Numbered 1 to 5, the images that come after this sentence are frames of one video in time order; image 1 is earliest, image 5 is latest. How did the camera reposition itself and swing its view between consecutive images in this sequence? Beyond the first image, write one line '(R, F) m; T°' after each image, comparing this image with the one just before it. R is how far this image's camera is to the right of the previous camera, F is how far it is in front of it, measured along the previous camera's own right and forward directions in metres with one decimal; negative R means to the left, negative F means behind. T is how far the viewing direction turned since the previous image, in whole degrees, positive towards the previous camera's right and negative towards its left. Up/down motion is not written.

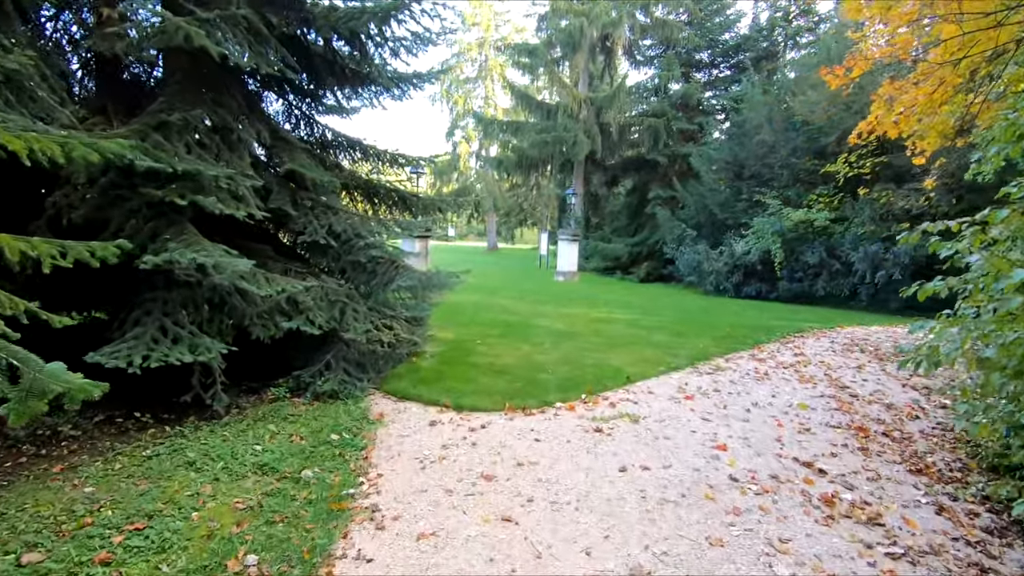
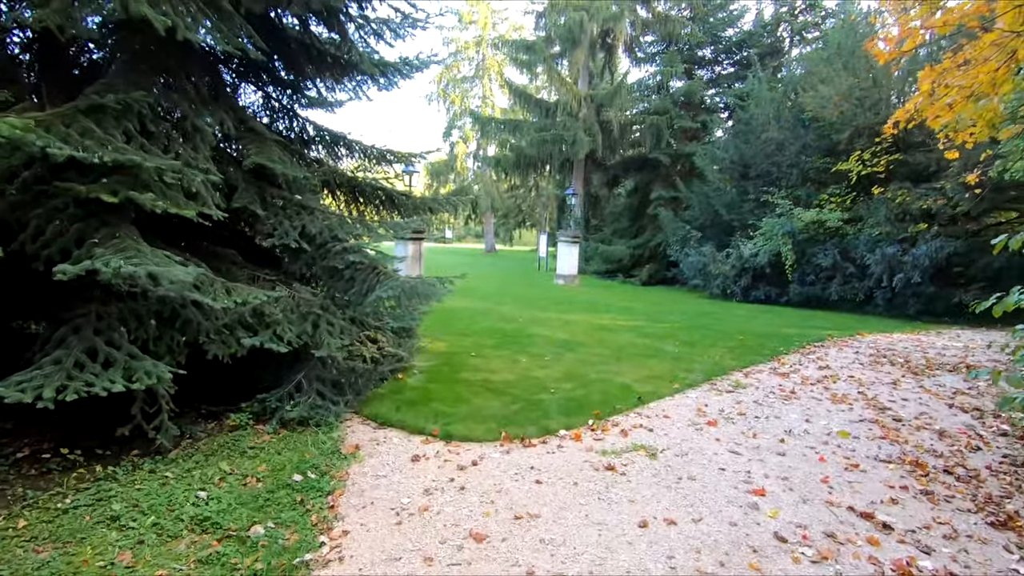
(0.0, +0.7) m; 0°
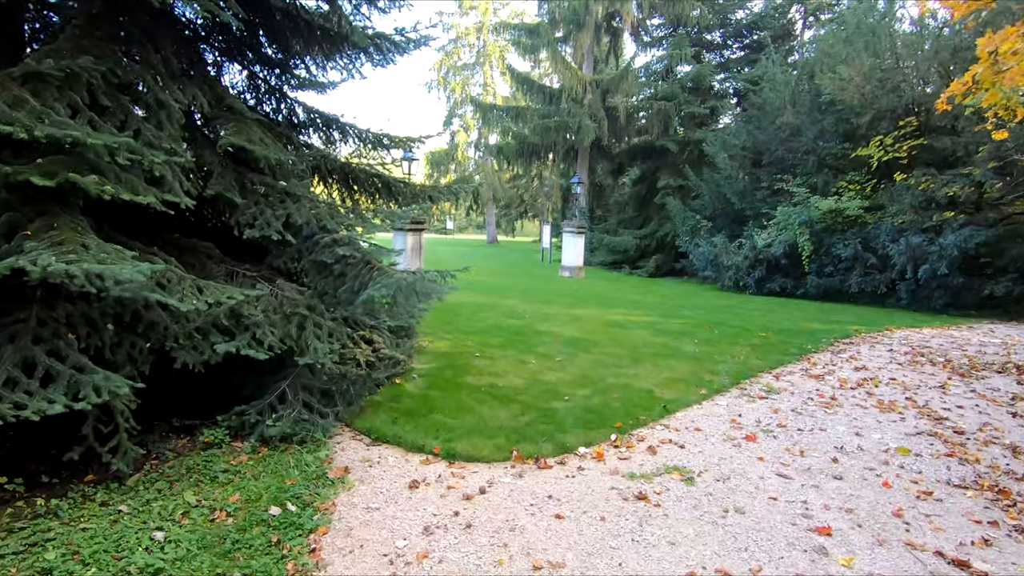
(-0.1, +0.6) m; 0°
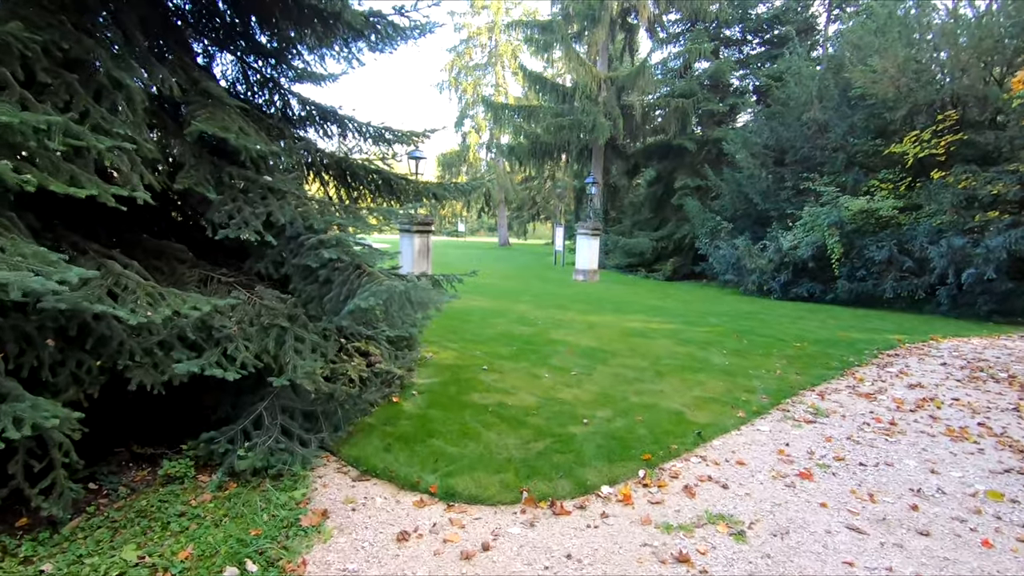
(0.0, +0.6) m; -1°
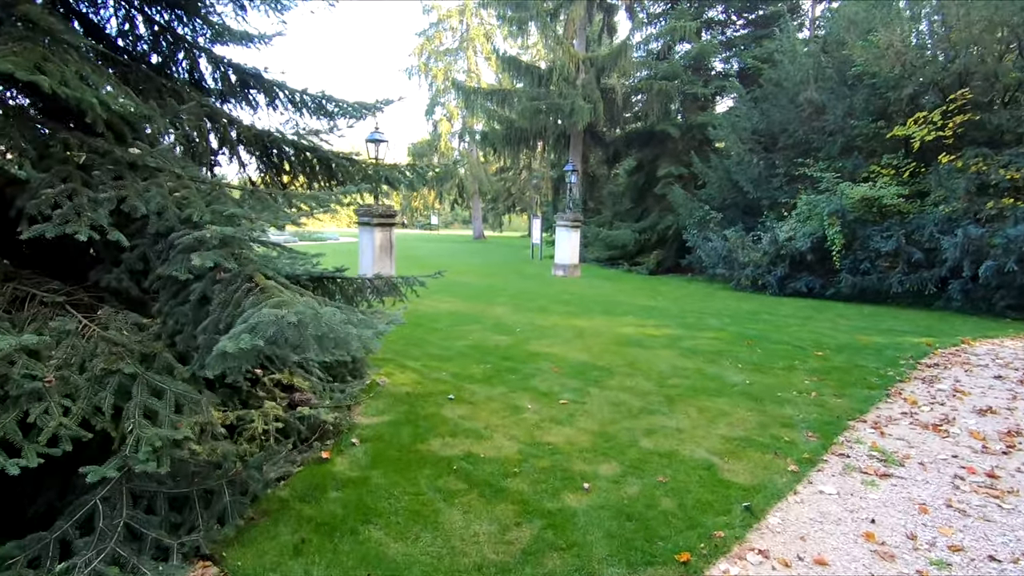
(0.0, +1.3) m; +3°
